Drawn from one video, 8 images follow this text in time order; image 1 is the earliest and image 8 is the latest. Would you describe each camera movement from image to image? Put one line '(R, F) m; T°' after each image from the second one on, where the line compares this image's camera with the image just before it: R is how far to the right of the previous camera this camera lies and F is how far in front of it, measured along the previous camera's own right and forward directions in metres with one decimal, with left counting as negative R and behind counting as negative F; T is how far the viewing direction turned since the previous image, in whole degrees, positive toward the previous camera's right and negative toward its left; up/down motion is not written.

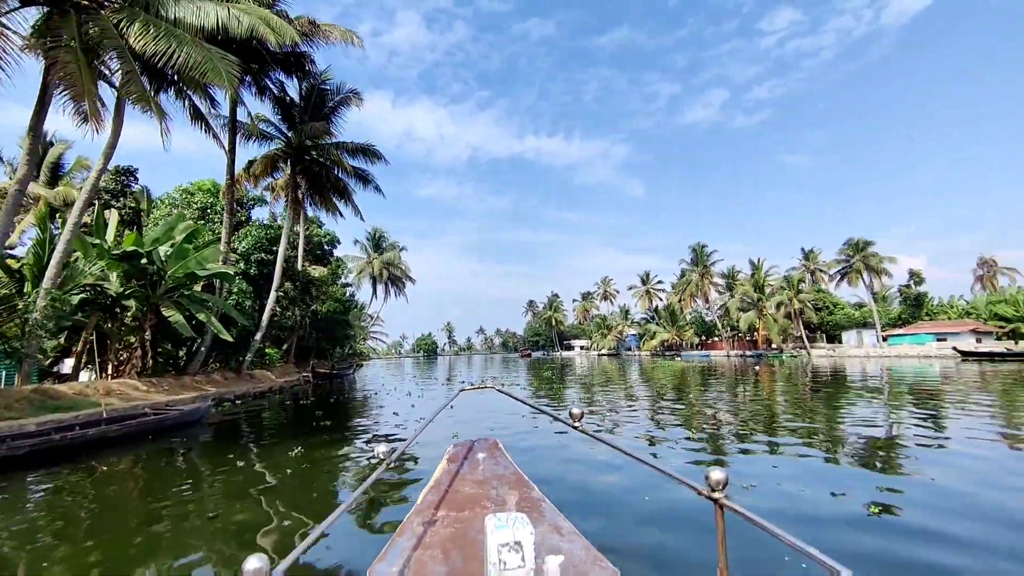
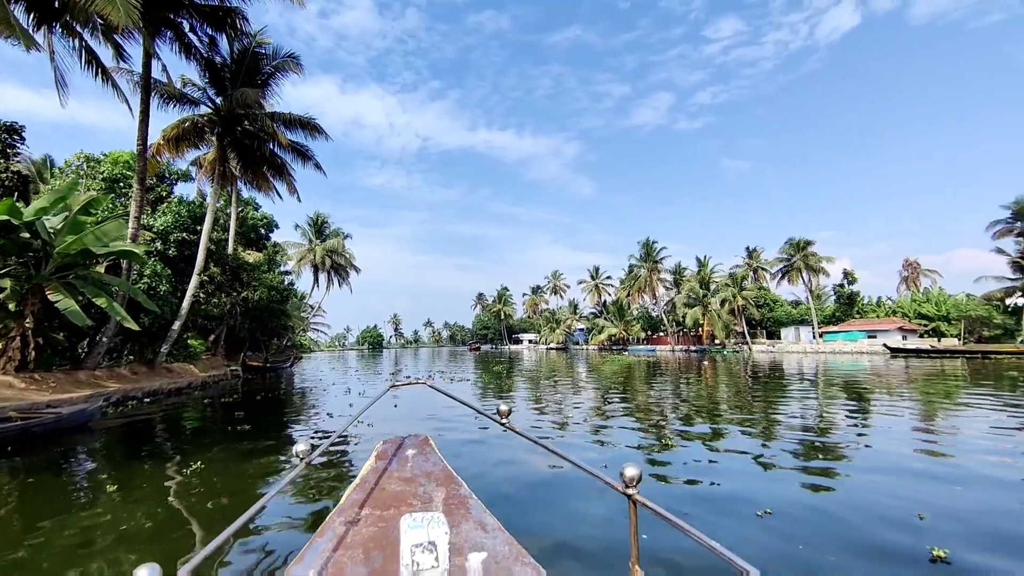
(0.0, +0.4) m; +6°
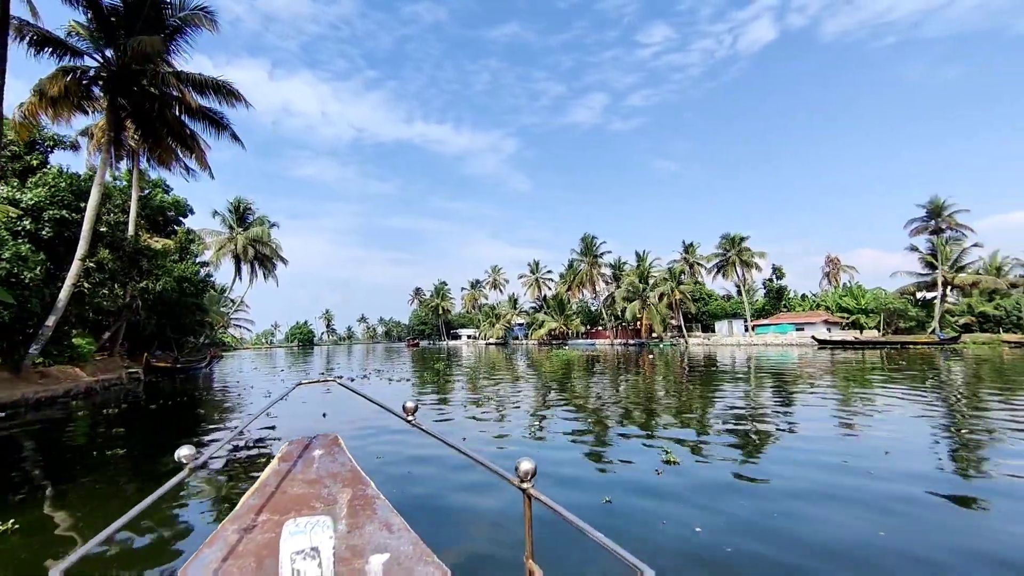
(-0.1, +0.5) m; +7°
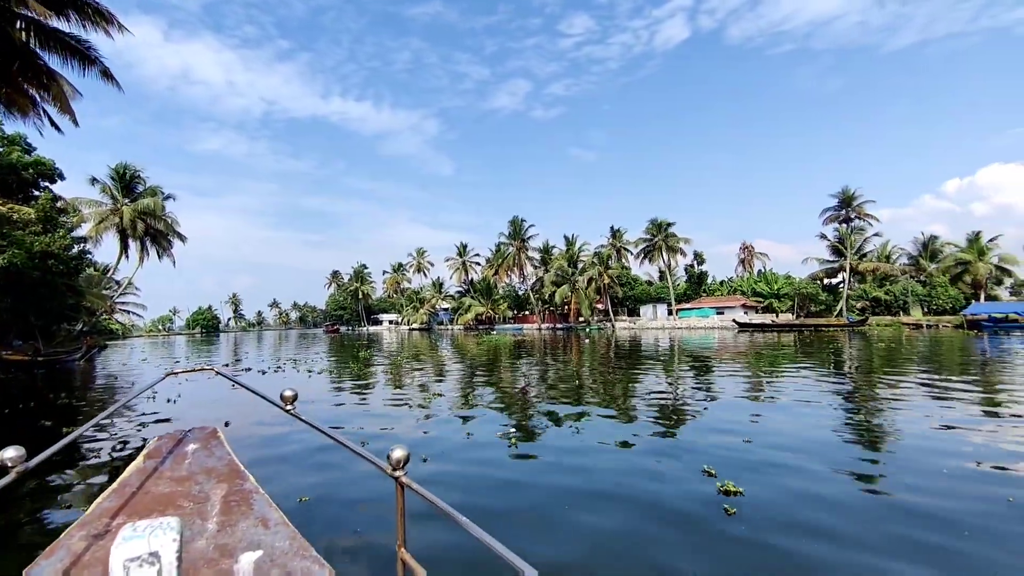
(-0.2, +0.6) m; +9°
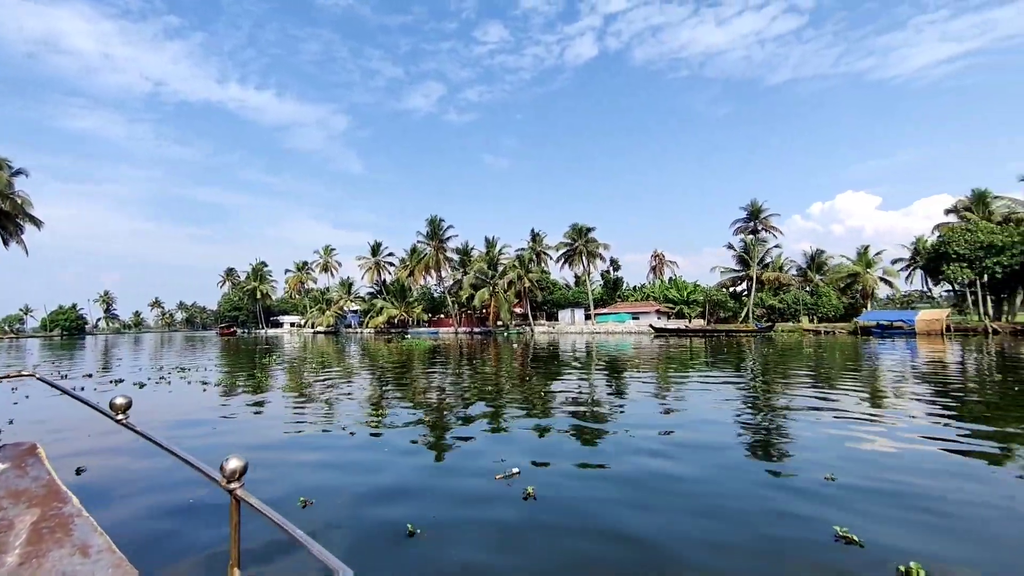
(-0.3, +0.5) m; +10°
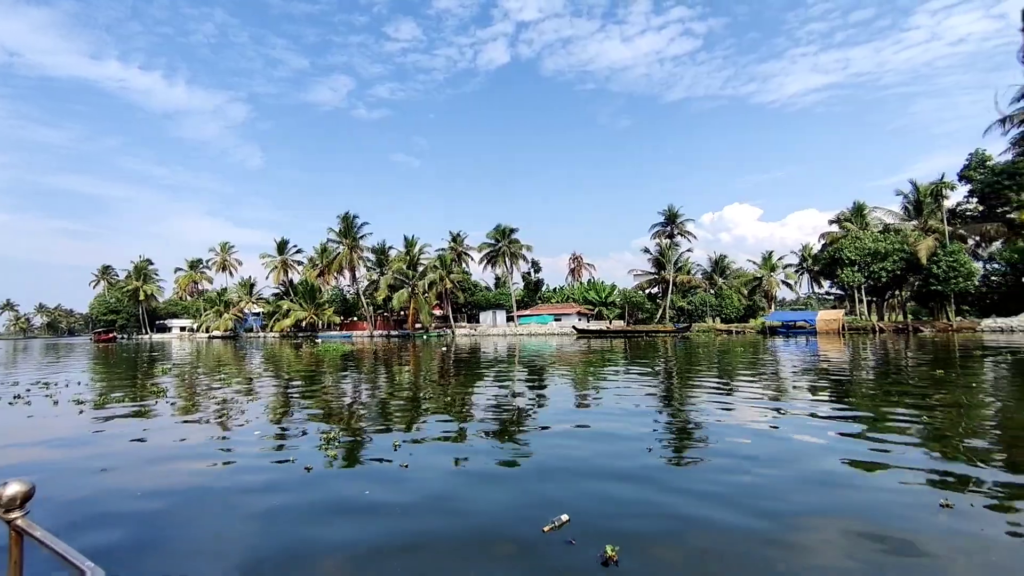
(-0.3, +0.4) m; +10°
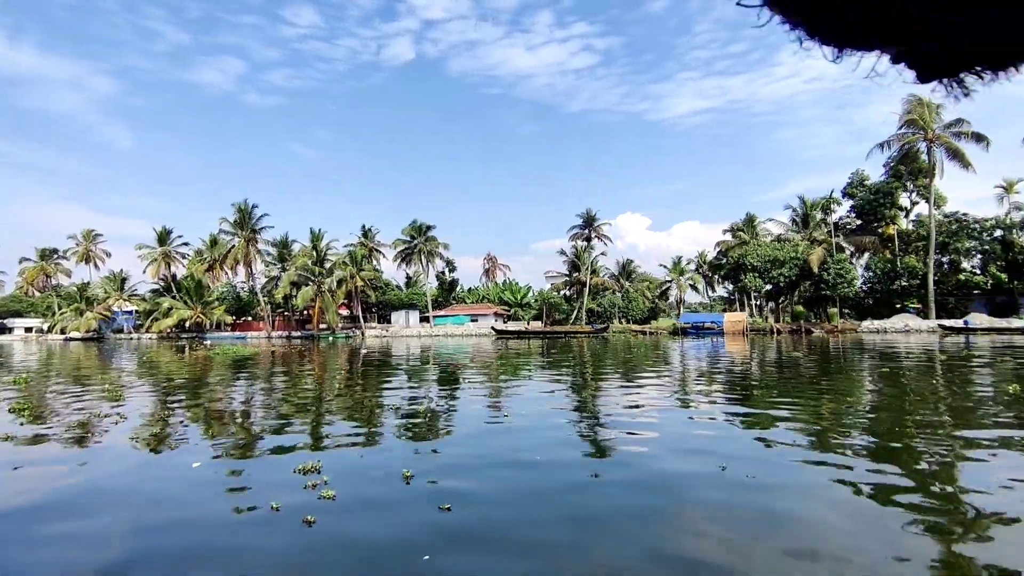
(-0.4, +0.4) m; +11°
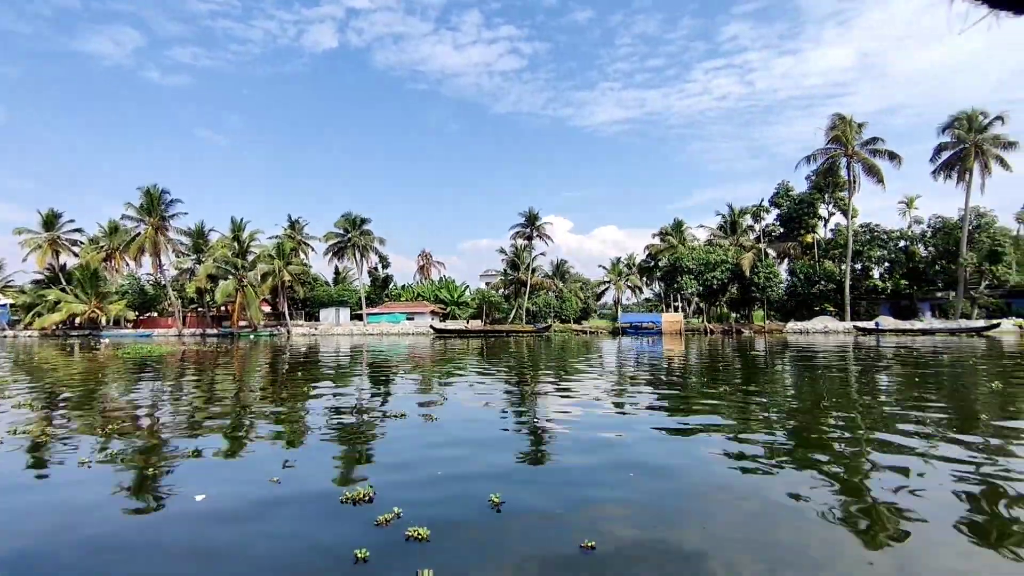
(-0.4, +0.3) m; +8°
